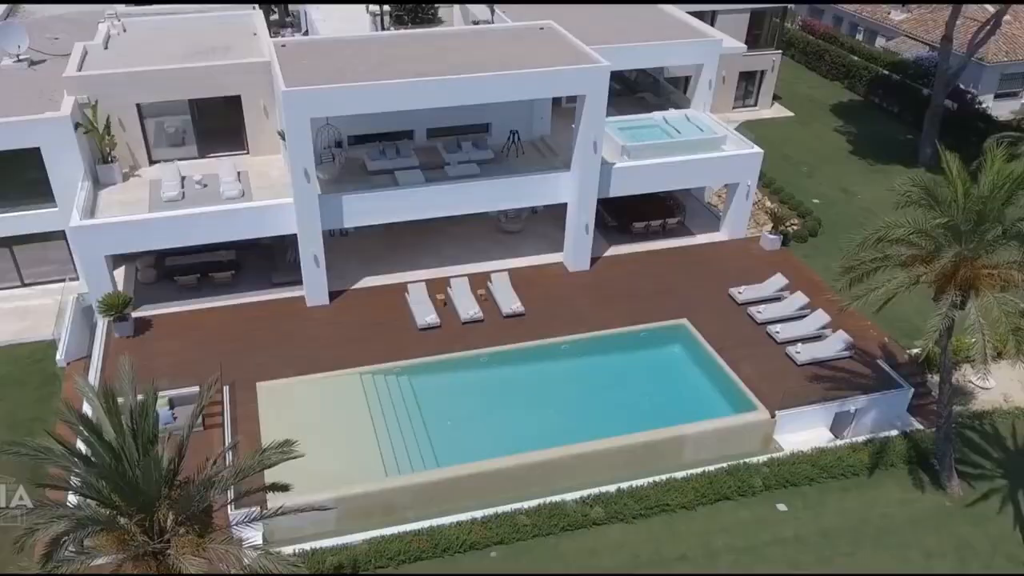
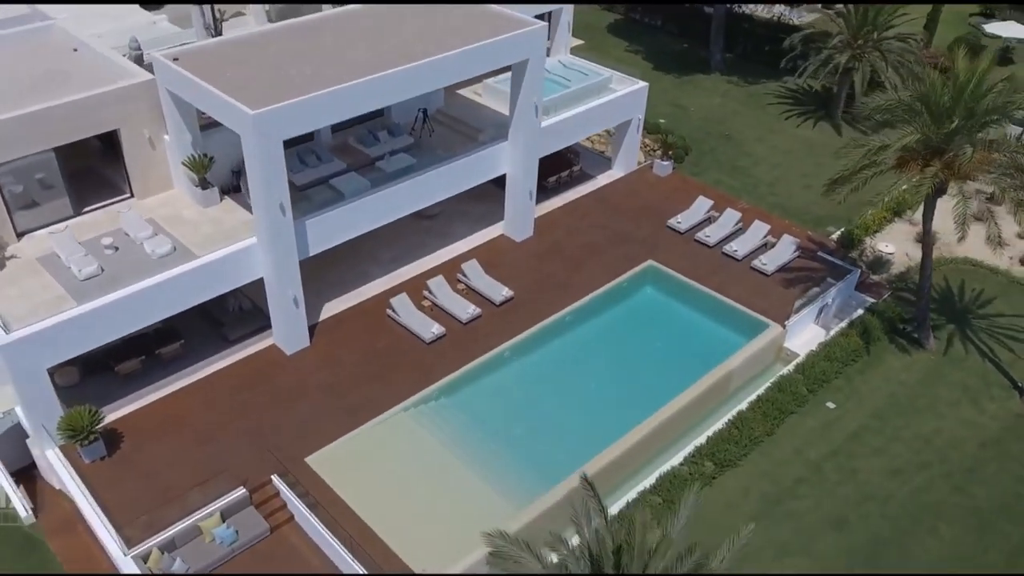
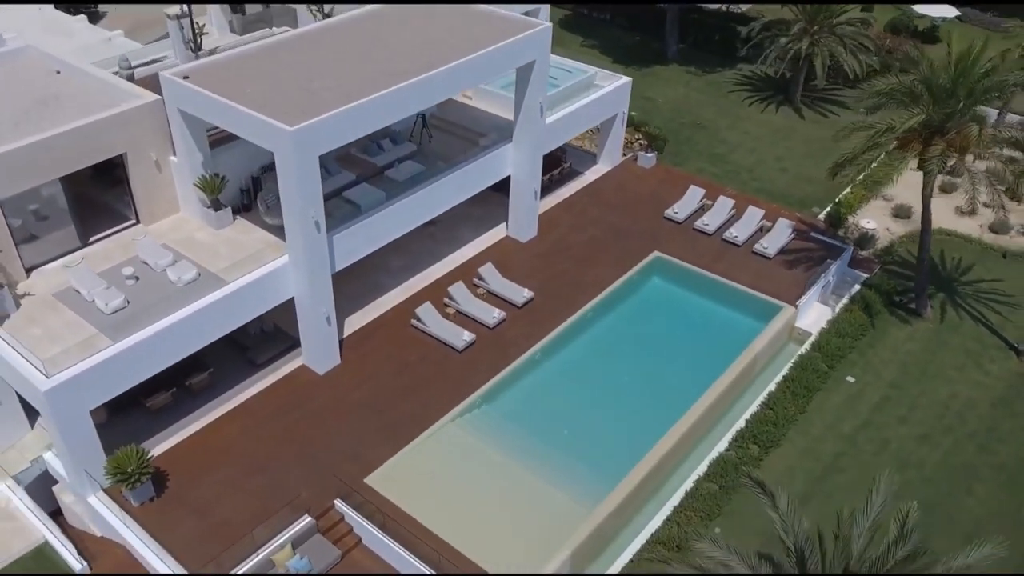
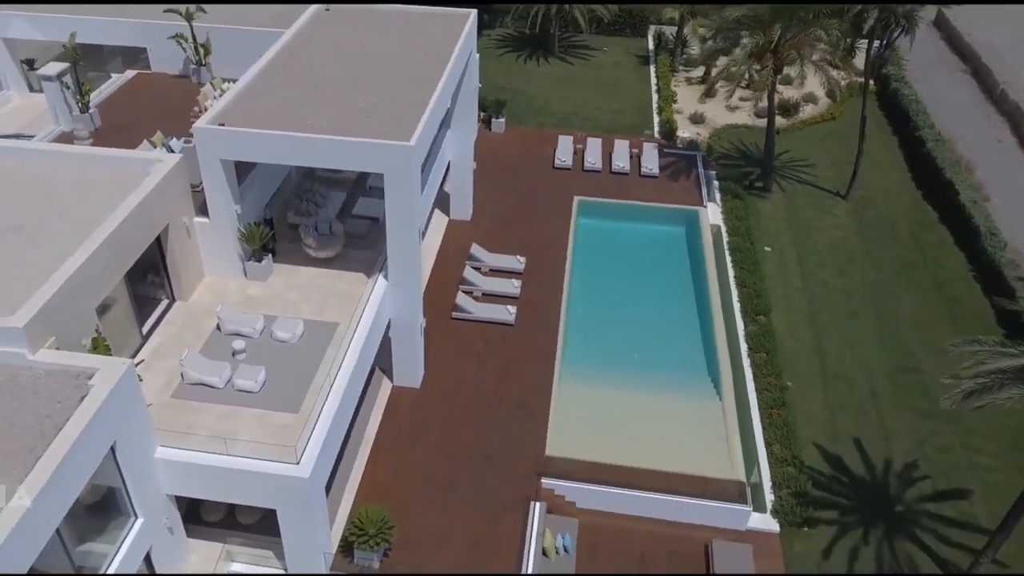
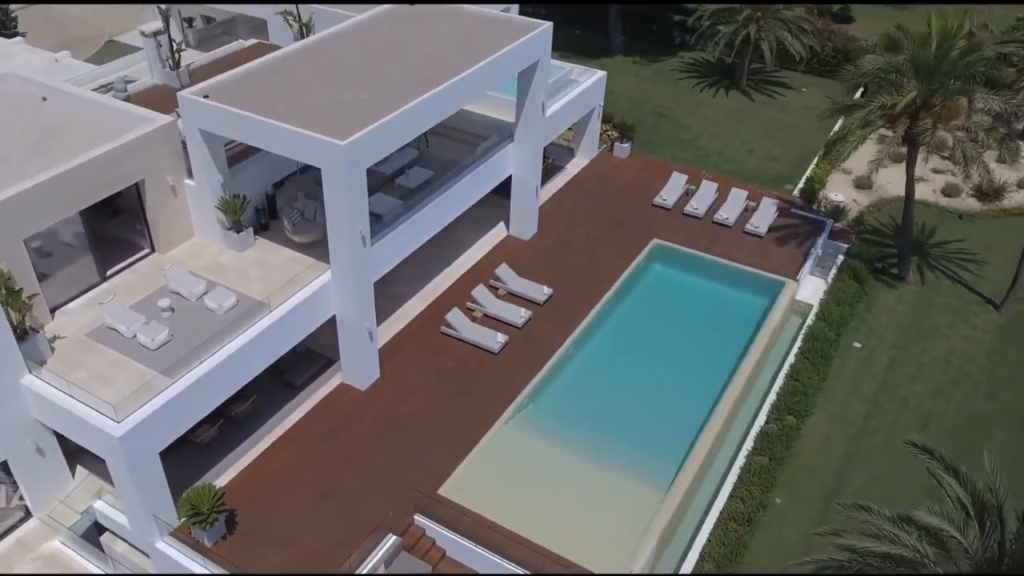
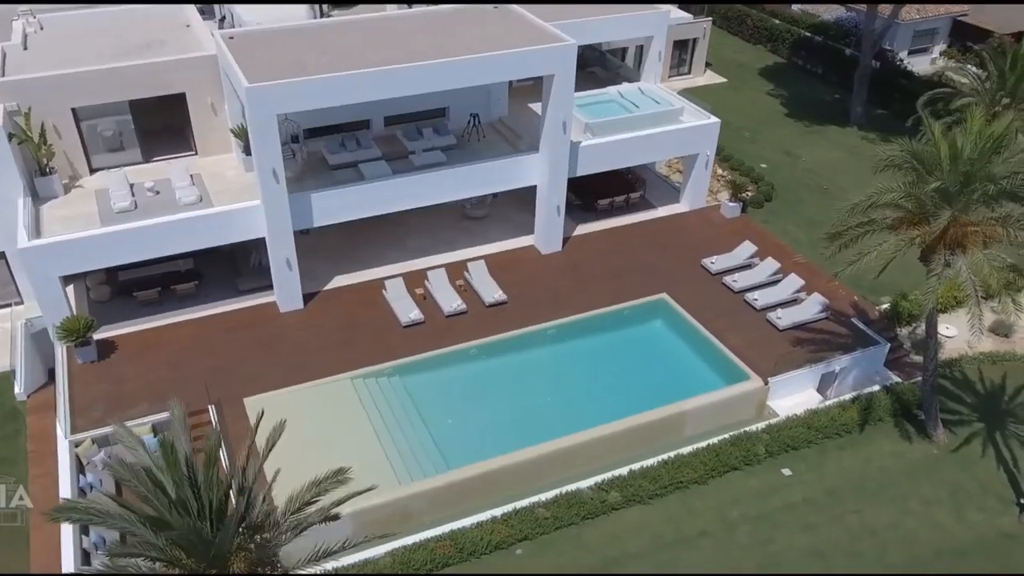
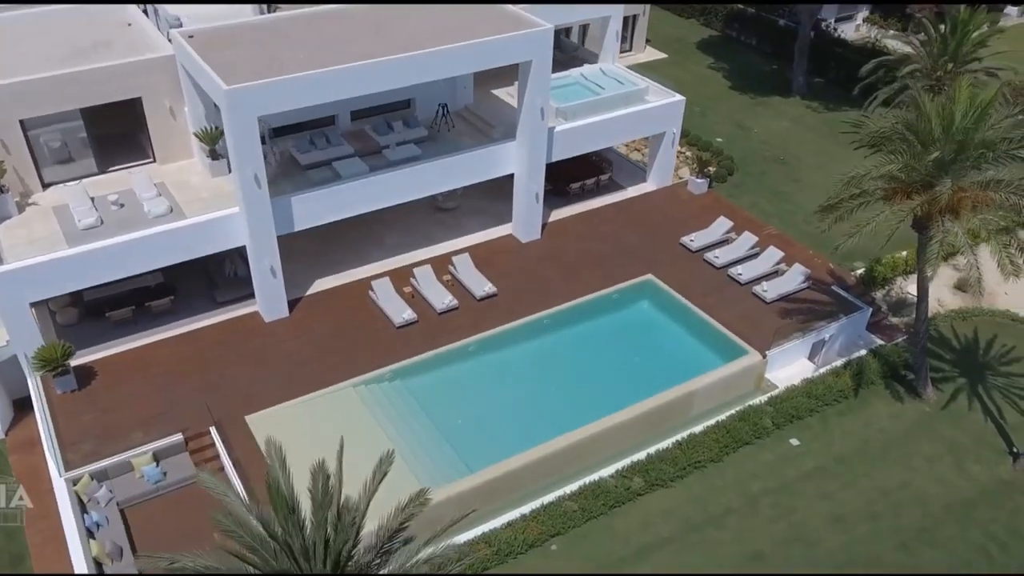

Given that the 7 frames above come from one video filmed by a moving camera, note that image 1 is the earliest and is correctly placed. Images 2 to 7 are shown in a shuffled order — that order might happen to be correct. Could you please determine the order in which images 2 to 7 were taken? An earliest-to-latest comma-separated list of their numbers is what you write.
6, 7, 2, 3, 5, 4
